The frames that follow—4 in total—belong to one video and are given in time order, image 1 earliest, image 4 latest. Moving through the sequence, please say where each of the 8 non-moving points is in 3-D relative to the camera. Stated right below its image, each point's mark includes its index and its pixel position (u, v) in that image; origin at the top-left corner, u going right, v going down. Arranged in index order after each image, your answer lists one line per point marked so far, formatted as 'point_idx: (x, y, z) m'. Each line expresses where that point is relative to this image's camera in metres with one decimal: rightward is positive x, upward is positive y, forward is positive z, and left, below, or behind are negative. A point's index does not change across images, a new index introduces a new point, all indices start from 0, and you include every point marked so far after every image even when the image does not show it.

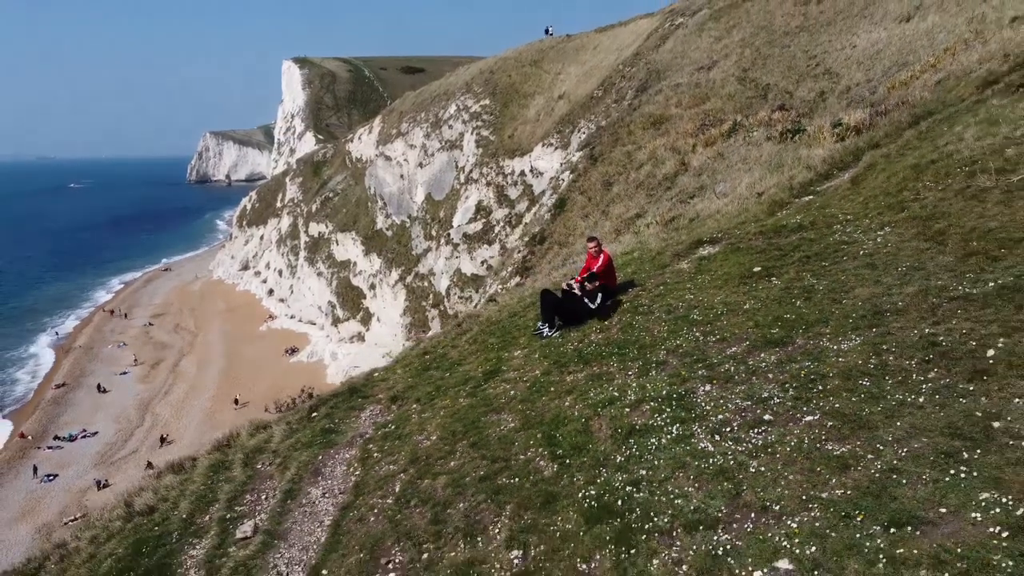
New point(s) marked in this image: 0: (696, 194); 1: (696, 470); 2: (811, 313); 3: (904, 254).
0: (+3.7, +1.9, +16.3) m
1: (+1.4, -1.3, +5.8) m
2: (+2.9, -0.2, +7.8) m
3: (+4.1, +0.4, +8.4) m
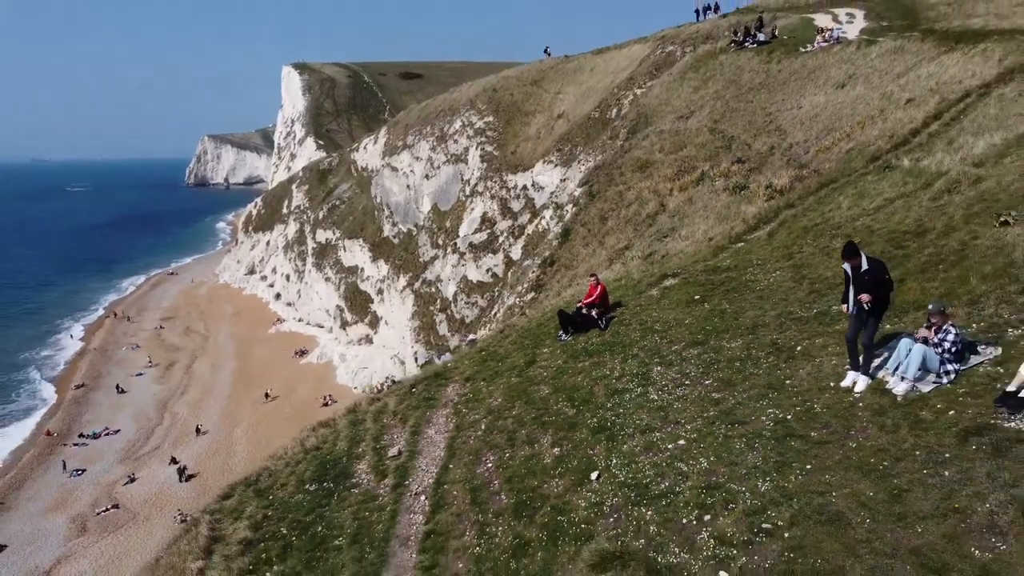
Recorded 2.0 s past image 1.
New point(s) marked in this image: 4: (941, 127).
0: (+4.3, +1.4, +21.9) m
1: (+2.0, -1.7, +11.3) m
2: (+3.5, -0.6, +13.3) m
3: (+4.7, 0.0, +14.0) m
4: (+10.6, +4.0, +19.6) m
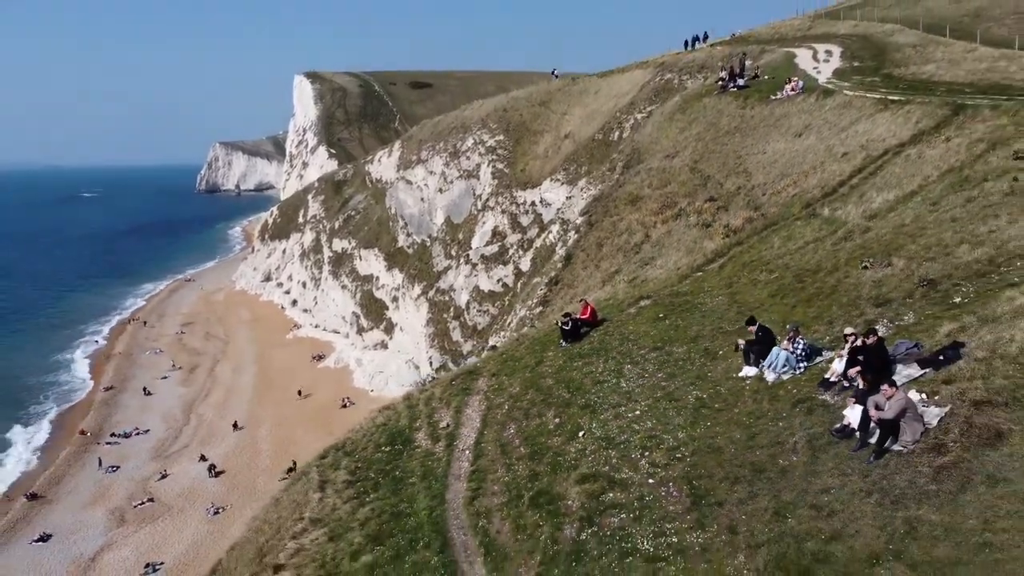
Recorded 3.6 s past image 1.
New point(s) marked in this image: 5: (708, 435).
0: (+4.7, +0.8, +27.4) m
1: (+2.3, -2.2, +16.9) m
2: (+3.8, -1.1, +18.9) m
3: (+5.0, -0.5, +19.5) m
4: (+11.0, +3.4, +25.1) m
5: (+3.4, -2.5, +13.6) m
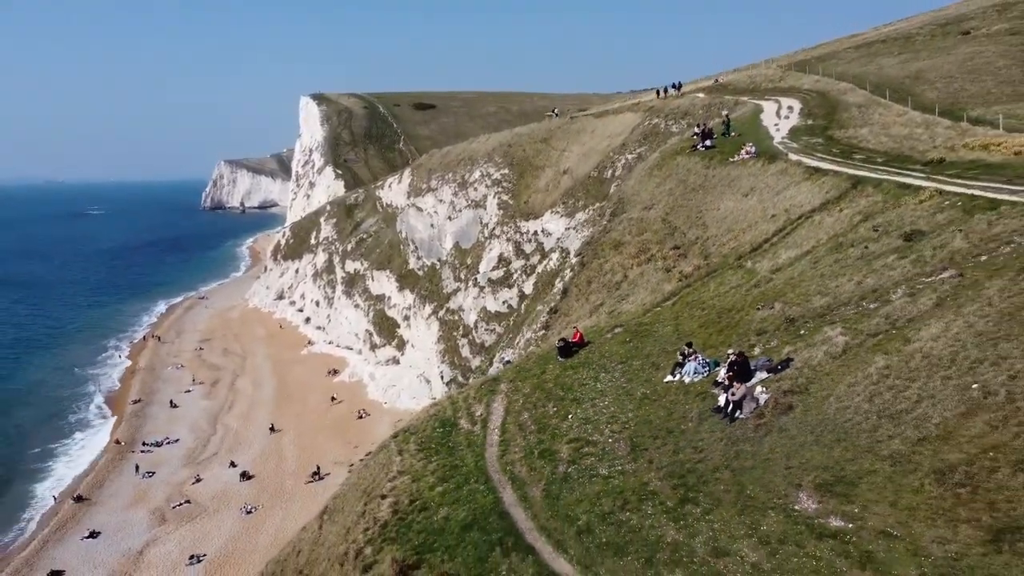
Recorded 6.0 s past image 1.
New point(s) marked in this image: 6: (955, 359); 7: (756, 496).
0: (+5.2, -0.5, +36.5) m
1: (+2.7, -3.3, +25.9) m
2: (+4.3, -2.3, +27.9) m
3: (+5.5, -1.7, +28.5) m
4: (+11.5, +2.1, +34.2) m
5: (+3.8, -3.6, +22.6) m
6: (+10.0, -1.6, +18.0) m
7: (+5.1, -4.4, +16.7) m
